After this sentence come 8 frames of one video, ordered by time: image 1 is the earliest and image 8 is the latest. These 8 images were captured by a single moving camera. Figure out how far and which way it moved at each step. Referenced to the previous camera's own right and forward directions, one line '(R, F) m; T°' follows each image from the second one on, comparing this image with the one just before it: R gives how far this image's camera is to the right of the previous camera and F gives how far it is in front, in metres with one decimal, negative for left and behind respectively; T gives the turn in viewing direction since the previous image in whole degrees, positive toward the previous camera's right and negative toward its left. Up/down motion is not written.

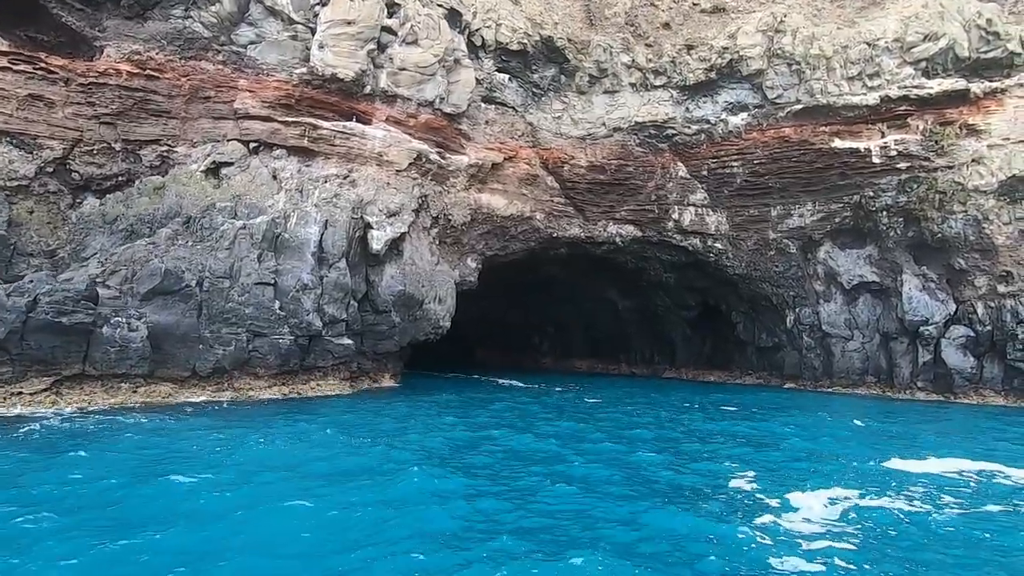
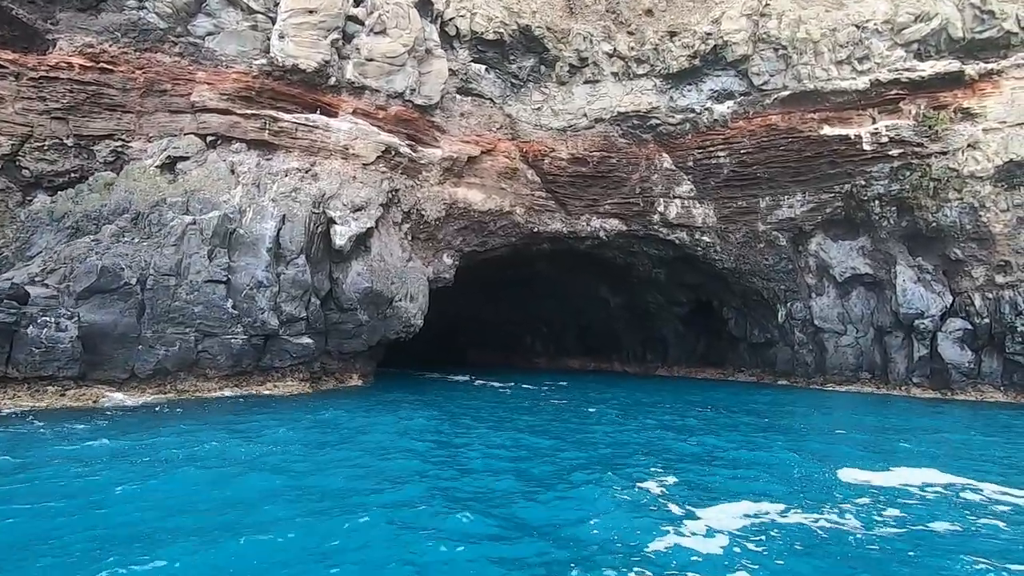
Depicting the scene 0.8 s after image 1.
(+0.8, +0.5) m; -1°
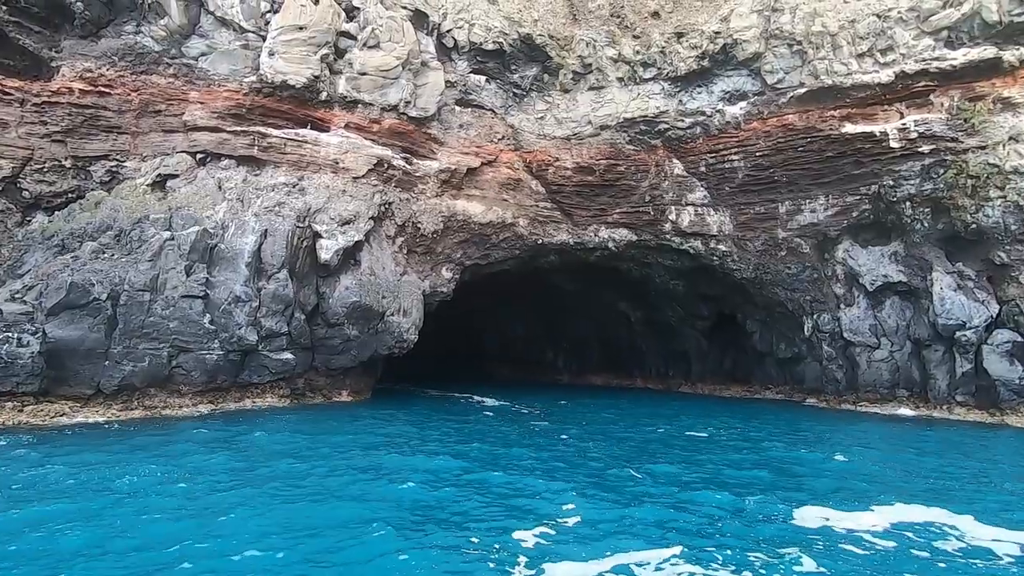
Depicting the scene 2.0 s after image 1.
(+1.2, +0.5) m; -5°
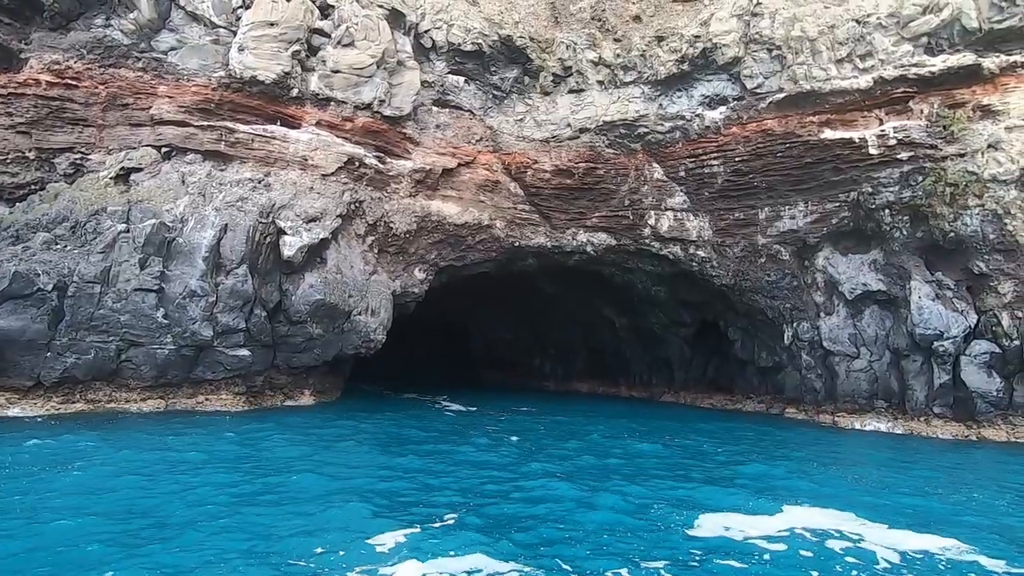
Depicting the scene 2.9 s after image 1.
(+0.8, +0.2) m; 0°
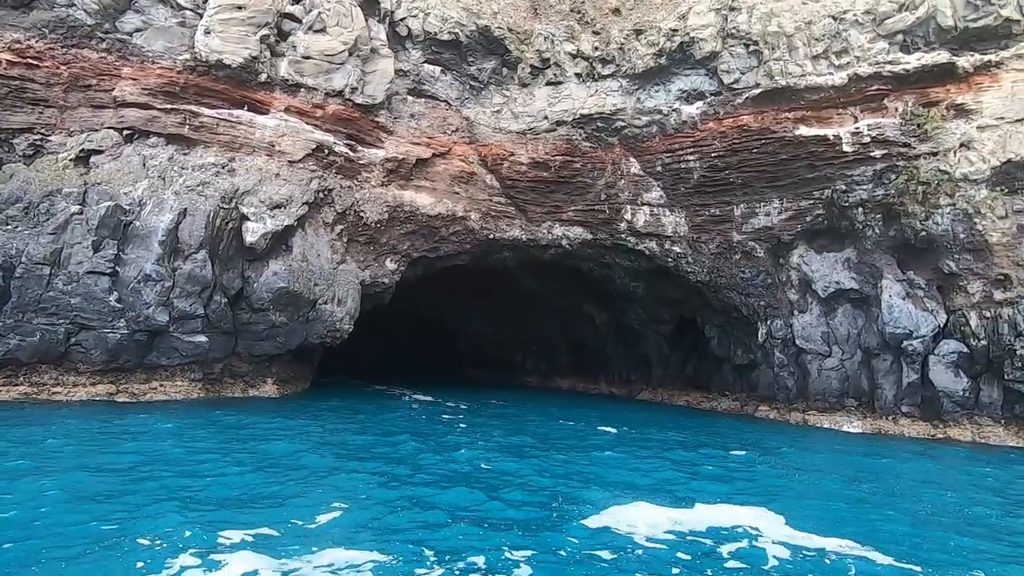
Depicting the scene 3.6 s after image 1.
(+0.7, +0.1) m; 0°
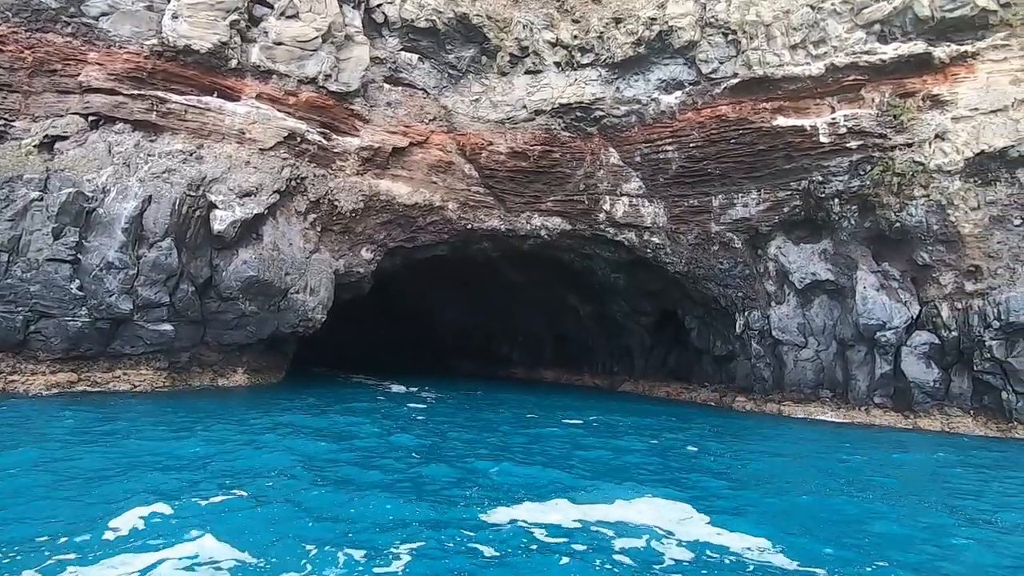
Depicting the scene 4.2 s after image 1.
(+0.5, +0.1) m; 0°
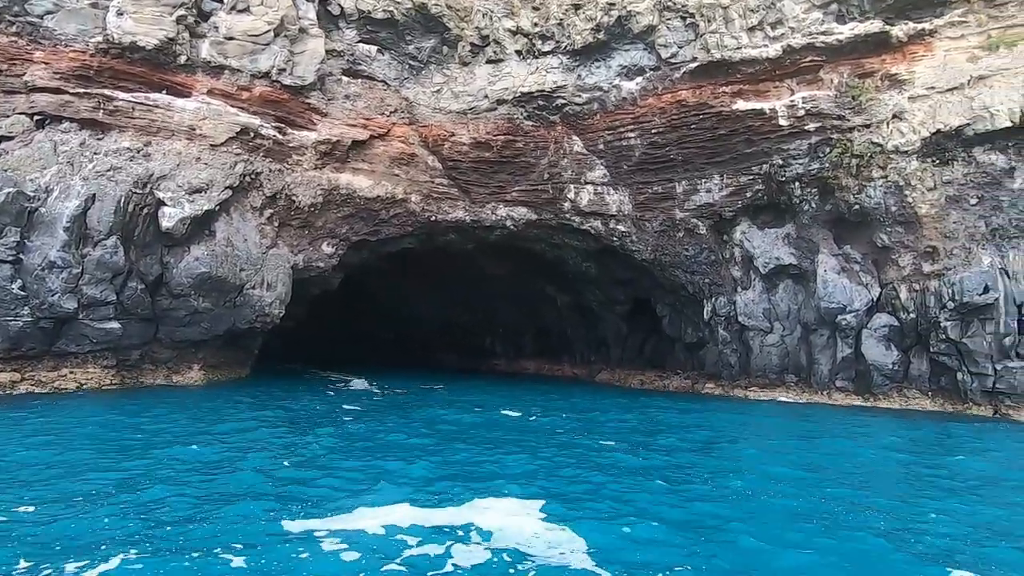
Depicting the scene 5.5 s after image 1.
(+1.1, 0.0) m; 0°
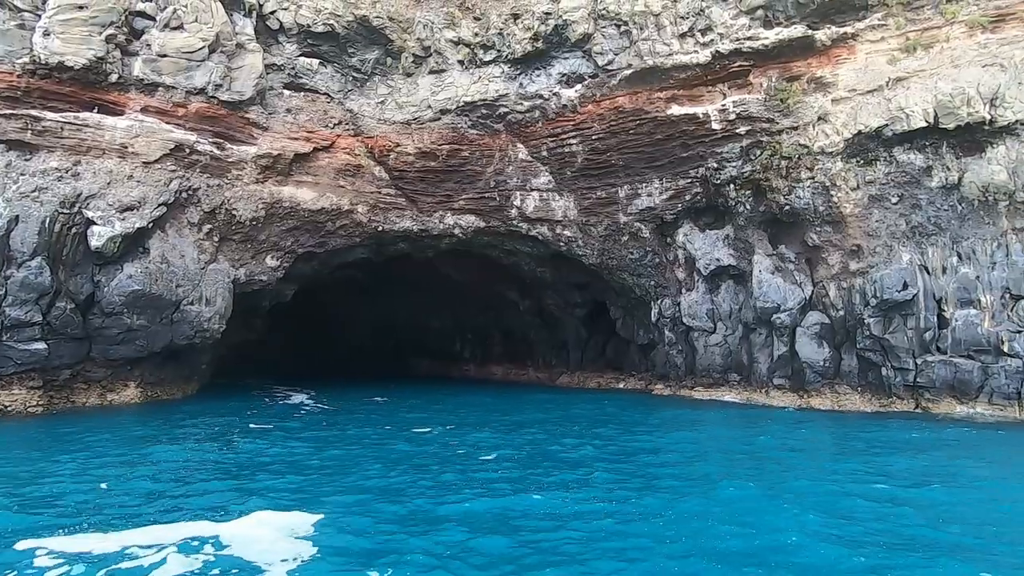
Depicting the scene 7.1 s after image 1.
(+1.3, -0.1) m; +1°
